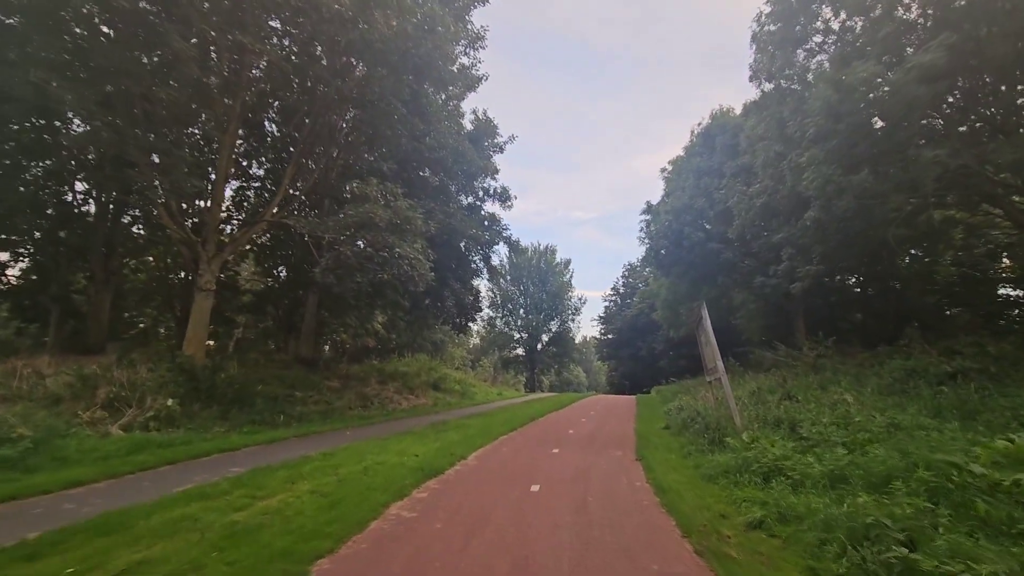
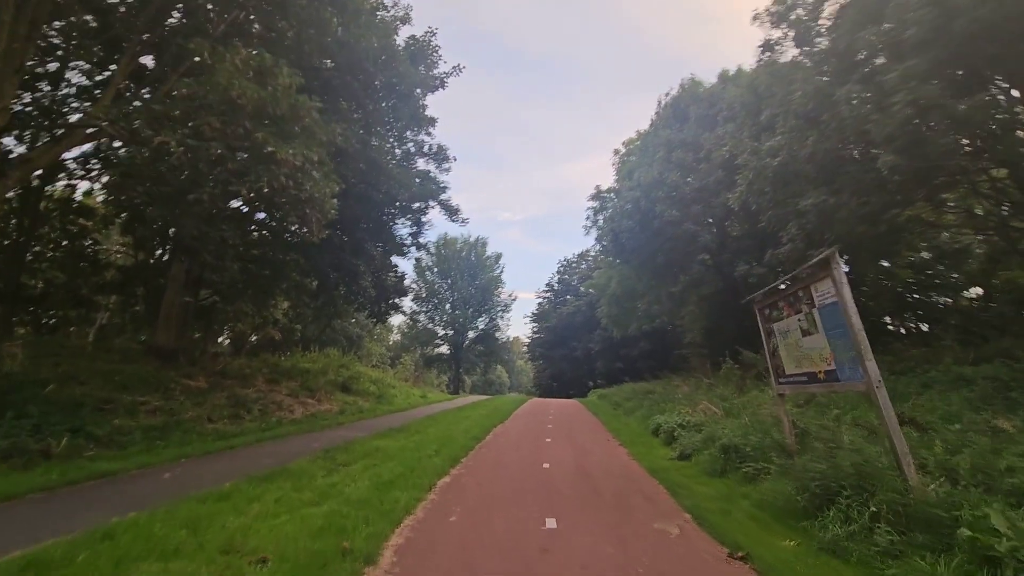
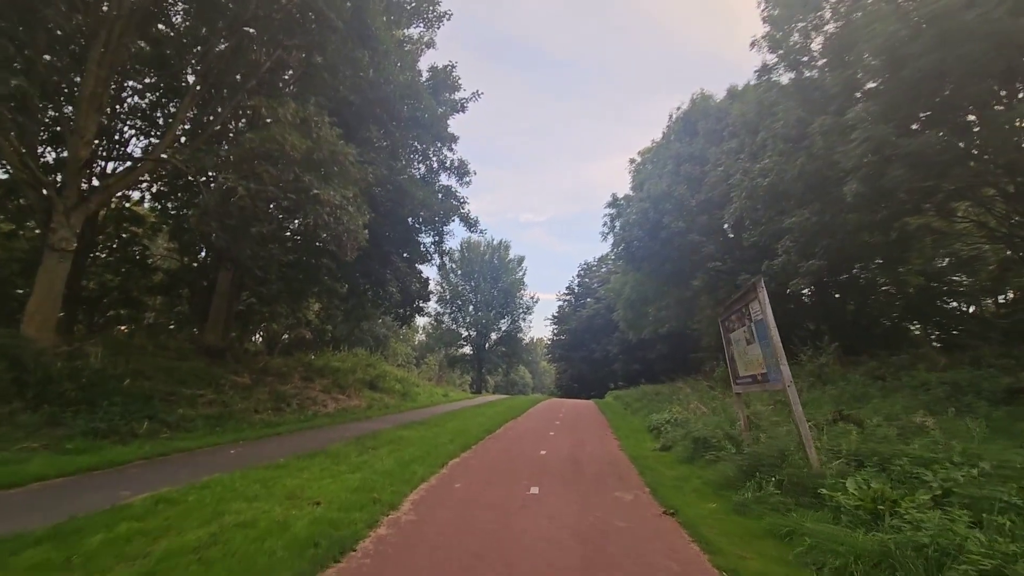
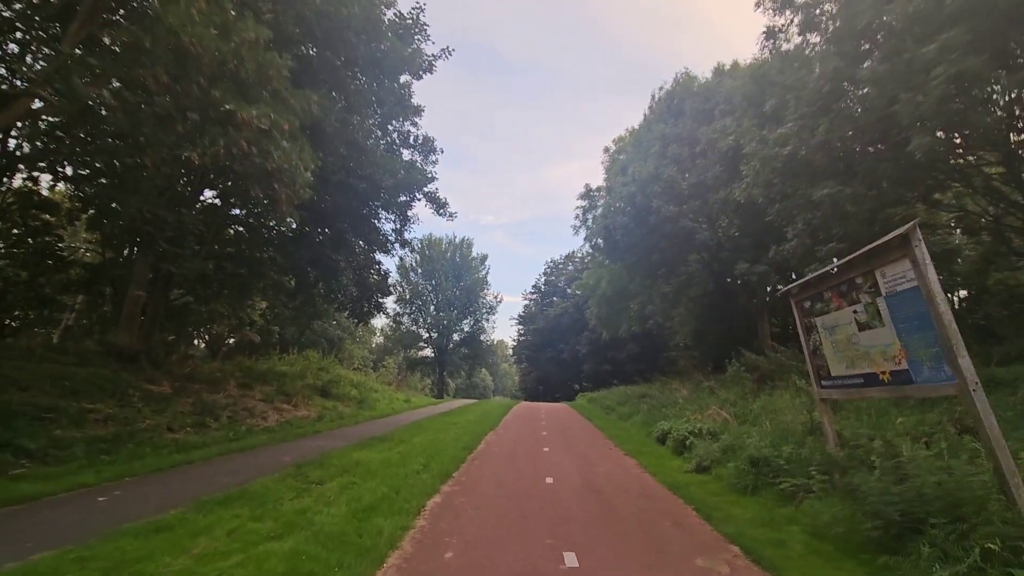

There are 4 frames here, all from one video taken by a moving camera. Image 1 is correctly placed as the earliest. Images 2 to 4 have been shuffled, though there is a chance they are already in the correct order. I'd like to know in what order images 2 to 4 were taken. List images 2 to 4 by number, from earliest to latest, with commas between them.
3, 2, 4
